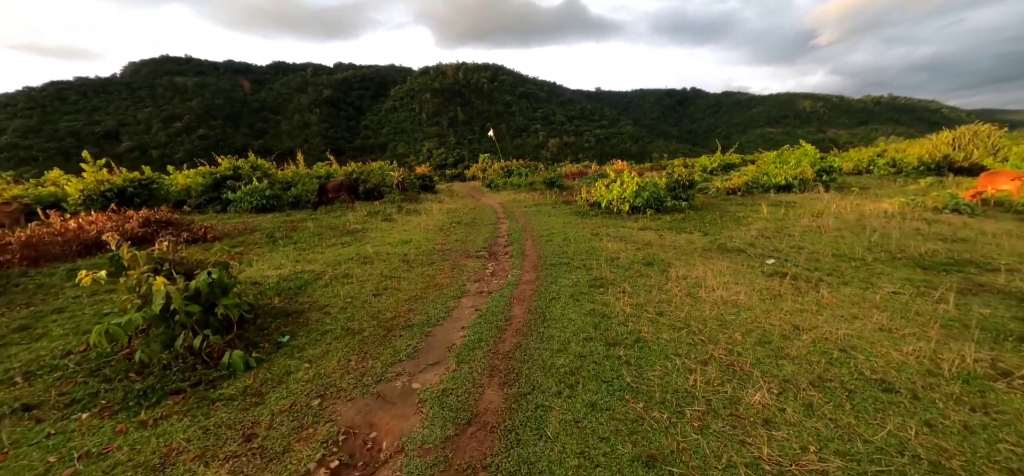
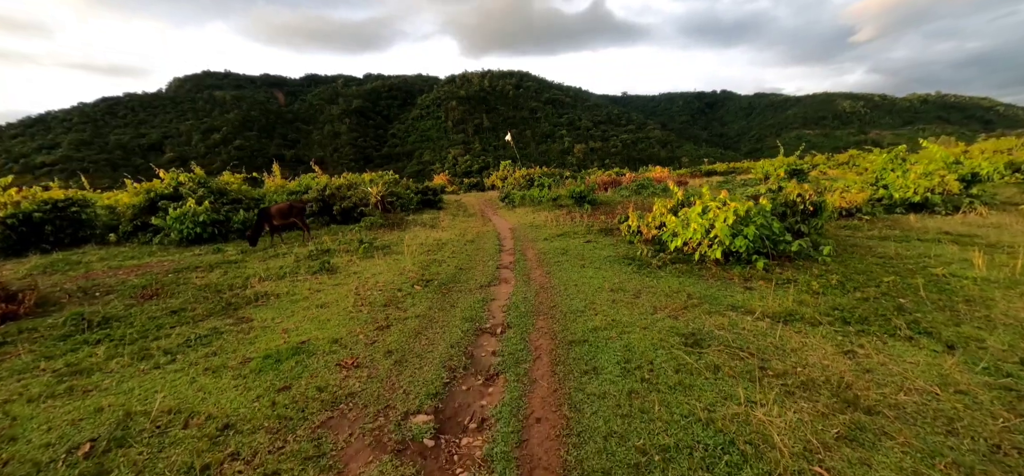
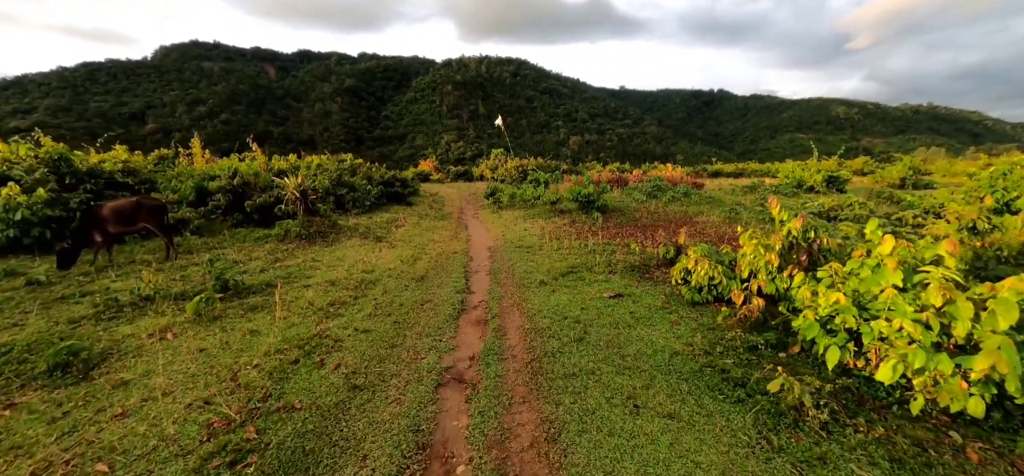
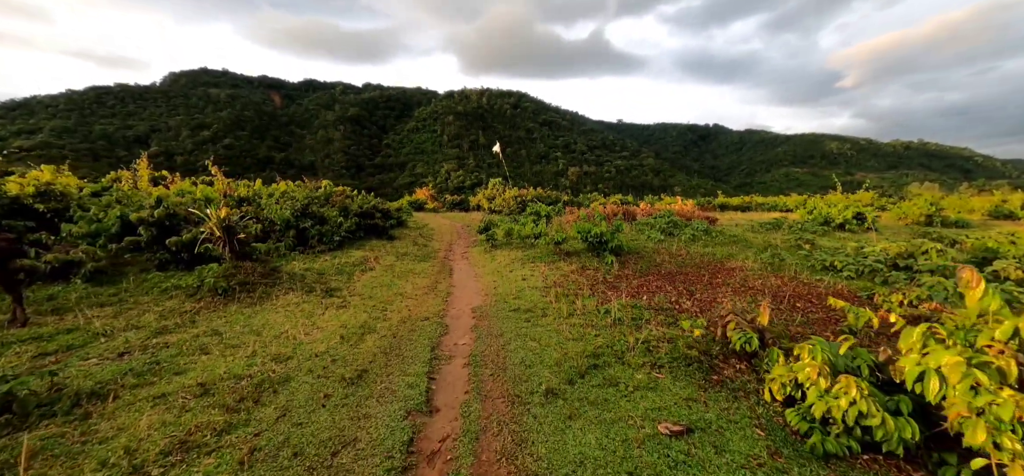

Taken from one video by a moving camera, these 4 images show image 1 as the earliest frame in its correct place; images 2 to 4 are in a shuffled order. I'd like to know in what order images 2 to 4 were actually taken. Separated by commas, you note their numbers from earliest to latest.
2, 3, 4
